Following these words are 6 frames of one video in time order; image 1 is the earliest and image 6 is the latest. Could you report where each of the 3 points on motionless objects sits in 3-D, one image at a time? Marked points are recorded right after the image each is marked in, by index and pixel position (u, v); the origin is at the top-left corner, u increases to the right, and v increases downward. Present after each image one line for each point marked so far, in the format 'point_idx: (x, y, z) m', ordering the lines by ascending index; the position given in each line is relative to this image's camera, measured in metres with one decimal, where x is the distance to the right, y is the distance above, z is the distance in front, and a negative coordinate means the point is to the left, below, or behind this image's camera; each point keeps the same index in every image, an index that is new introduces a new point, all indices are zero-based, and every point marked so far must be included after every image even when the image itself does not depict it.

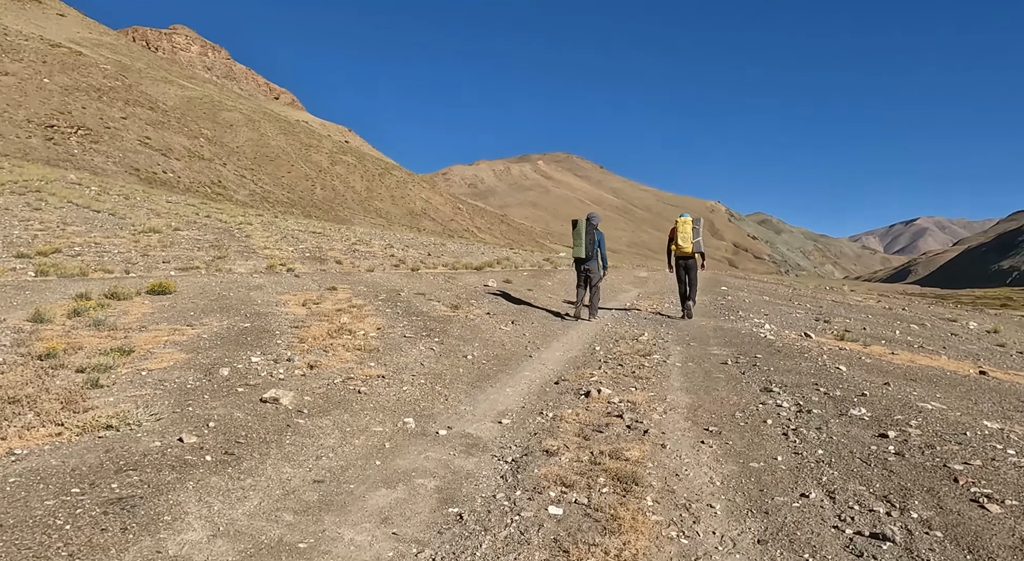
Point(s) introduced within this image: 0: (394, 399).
0: (-1.6, -1.7, +8.3) m
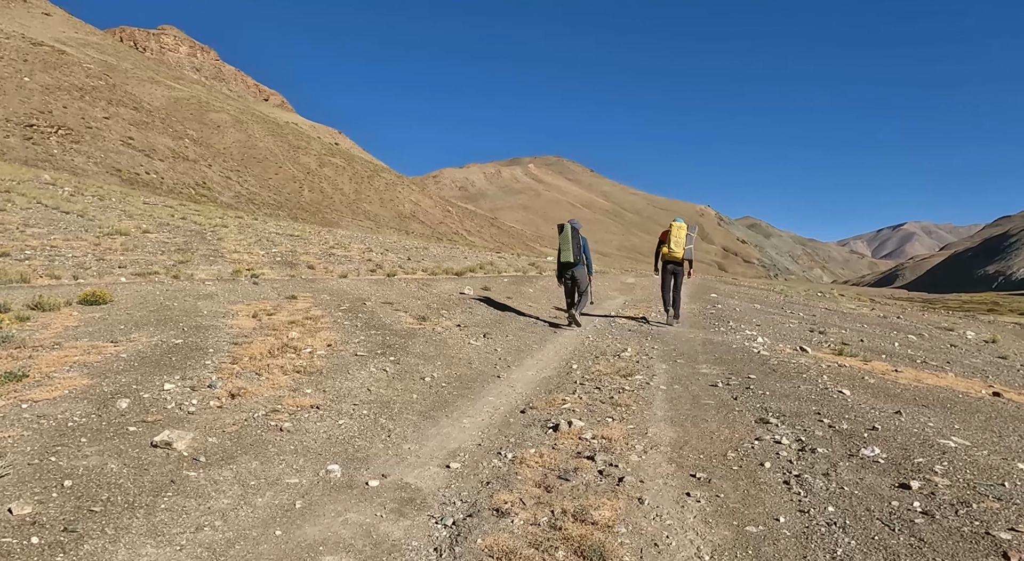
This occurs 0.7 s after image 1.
0: (-2.2, -1.8, +7.0) m
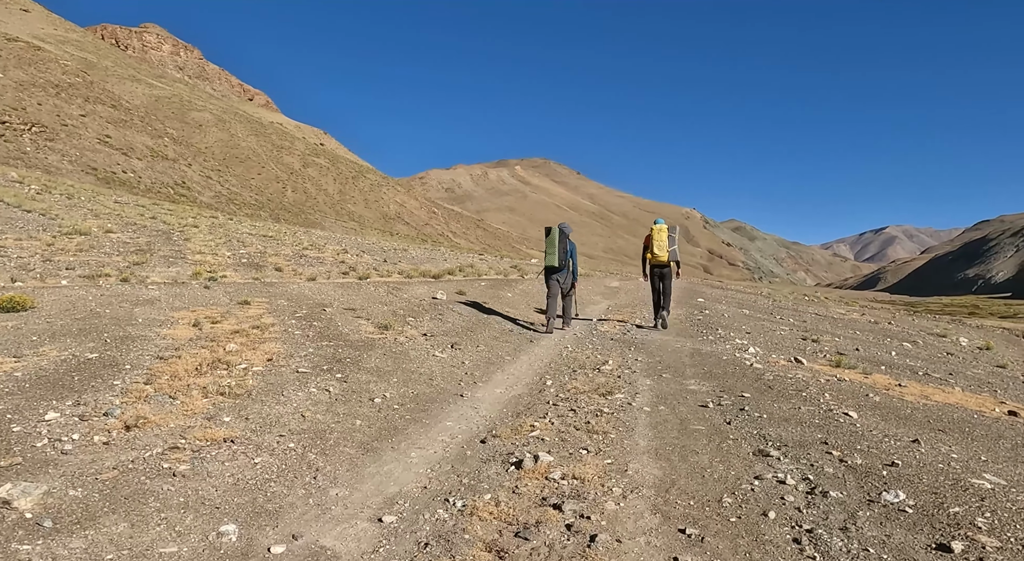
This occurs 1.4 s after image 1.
0: (-2.7, -1.9, +5.7) m
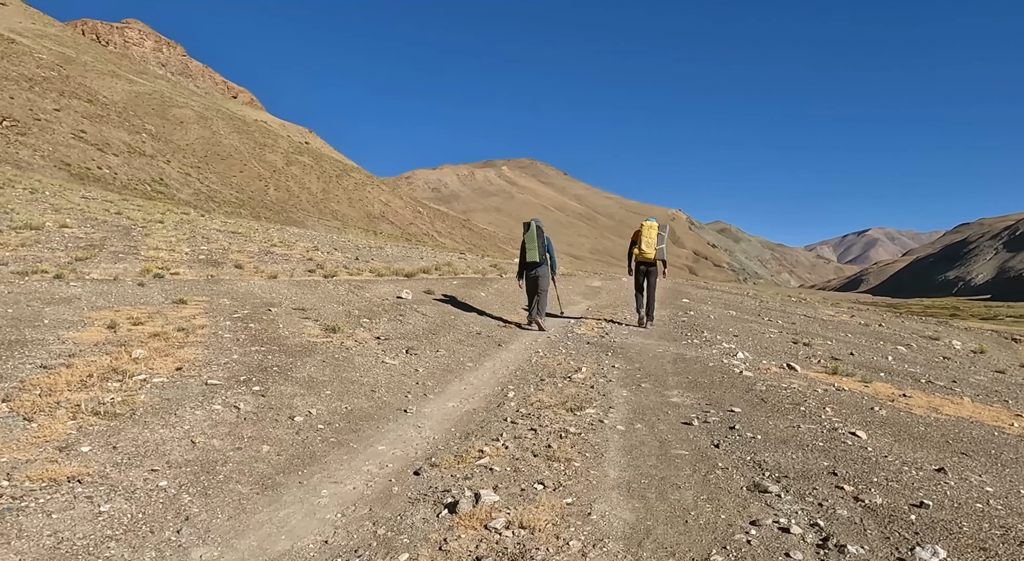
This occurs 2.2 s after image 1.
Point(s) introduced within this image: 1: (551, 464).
0: (-3.3, -1.8, +4.2) m
1: (+0.4, -2.0, +6.4) m
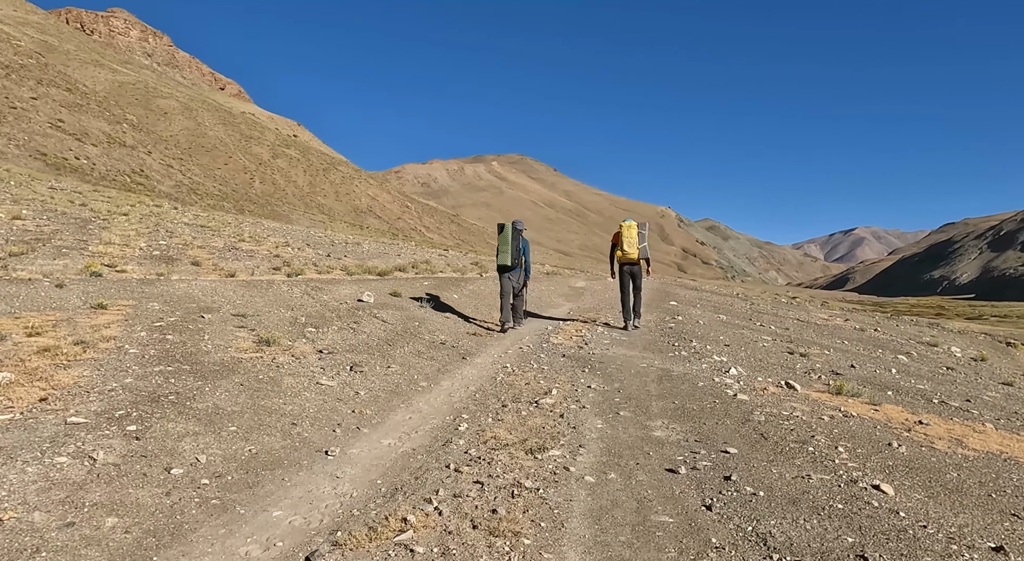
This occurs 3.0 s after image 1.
0: (-3.8, -2.0, +2.6) m
1: (-0.2, -2.1, +4.9) m
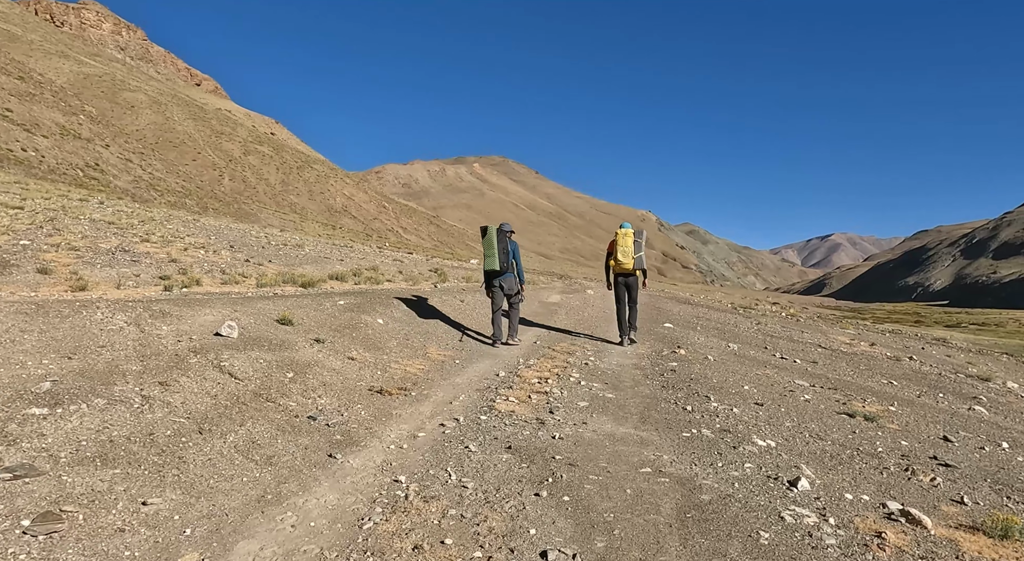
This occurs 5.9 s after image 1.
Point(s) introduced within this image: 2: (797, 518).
0: (-4.6, -2.4, -2.9) m
1: (-1.0, -2.6, -0.5) m
2: (+2.9, -2.4, +6.0) m
